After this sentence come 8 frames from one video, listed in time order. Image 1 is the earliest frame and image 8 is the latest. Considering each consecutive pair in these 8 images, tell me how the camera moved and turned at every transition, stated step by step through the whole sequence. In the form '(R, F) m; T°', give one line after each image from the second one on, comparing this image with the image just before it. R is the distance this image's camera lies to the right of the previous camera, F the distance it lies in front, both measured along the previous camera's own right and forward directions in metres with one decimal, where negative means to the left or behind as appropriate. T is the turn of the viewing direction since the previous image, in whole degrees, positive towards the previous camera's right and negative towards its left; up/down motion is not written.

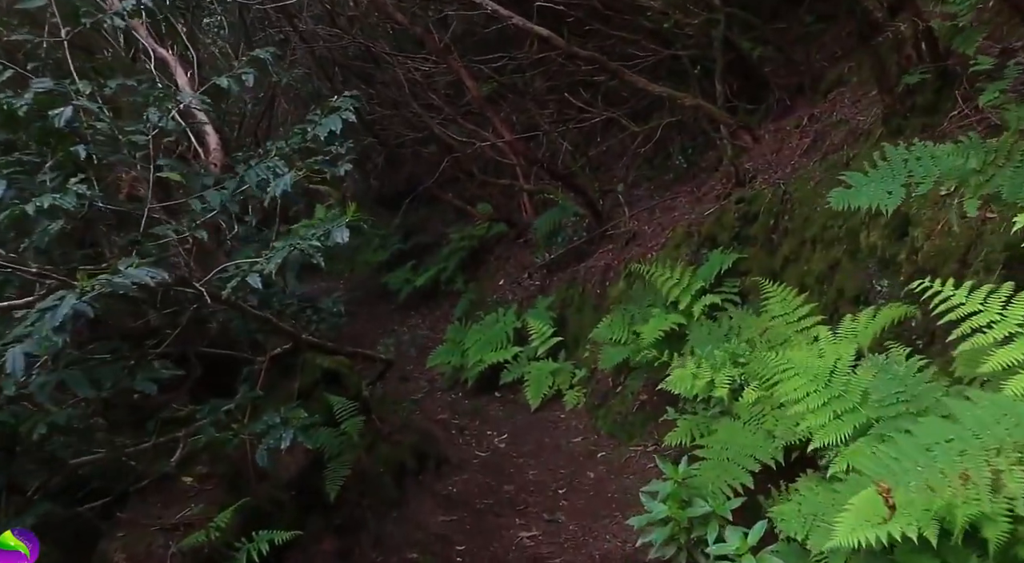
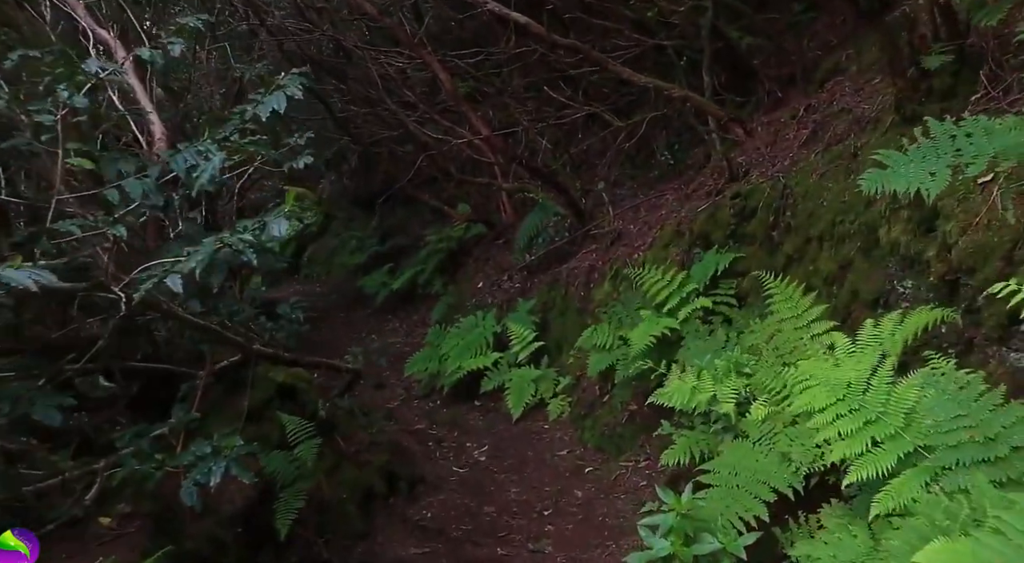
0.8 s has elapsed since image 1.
(0.0, +0.5) m; +1°
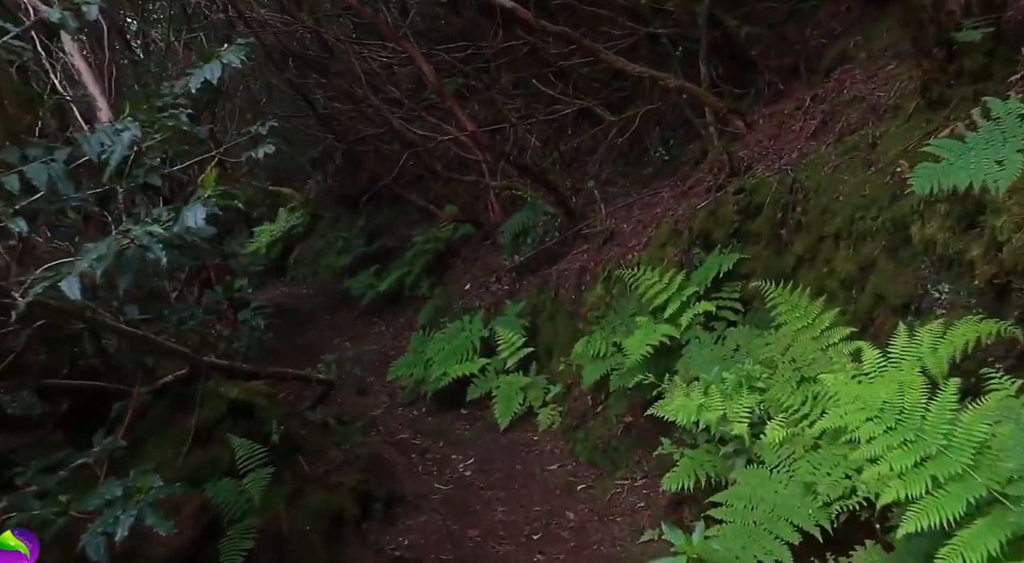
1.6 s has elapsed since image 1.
(0.0, +0.5) m; +1°
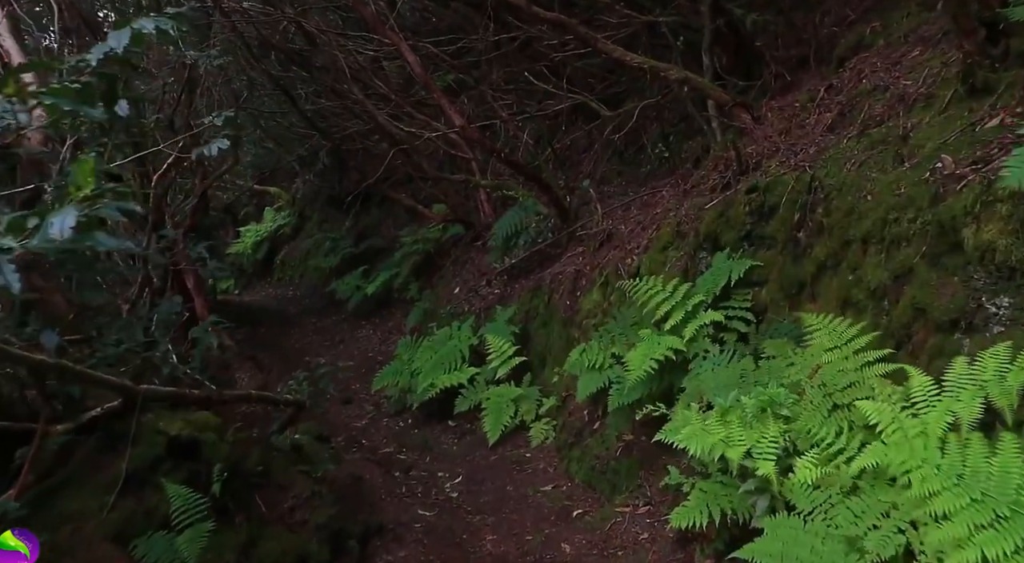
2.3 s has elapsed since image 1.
(0.0, +0.5) m; 0°
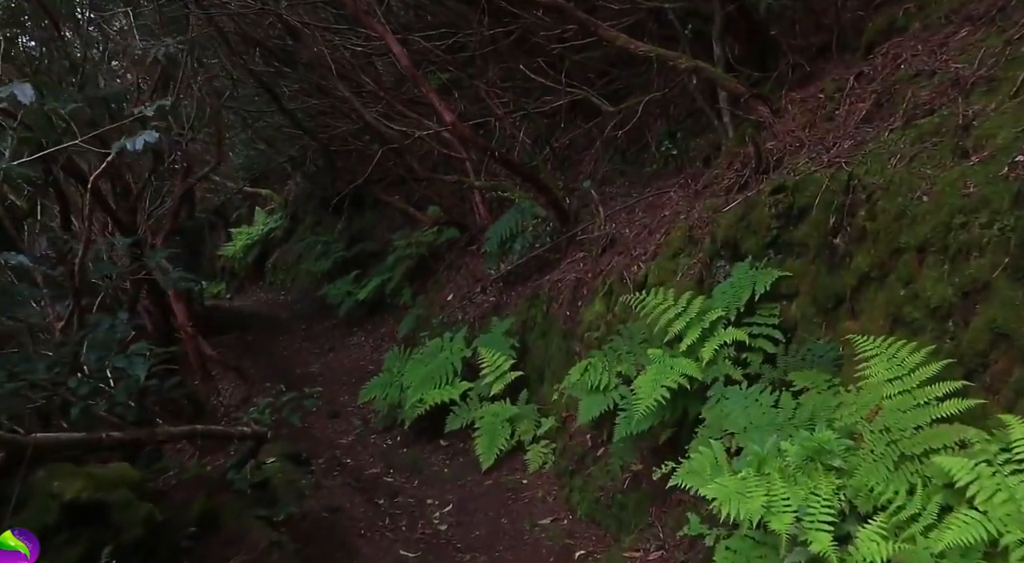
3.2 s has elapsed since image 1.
(0.0, +0.6) m; 0°
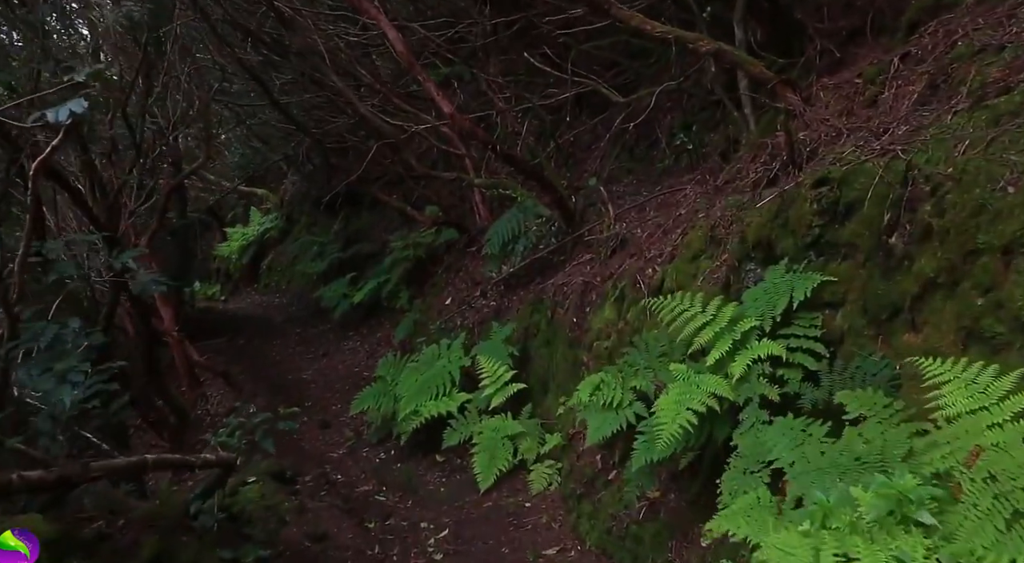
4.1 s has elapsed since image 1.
(0.0, +0.6) m; 0°
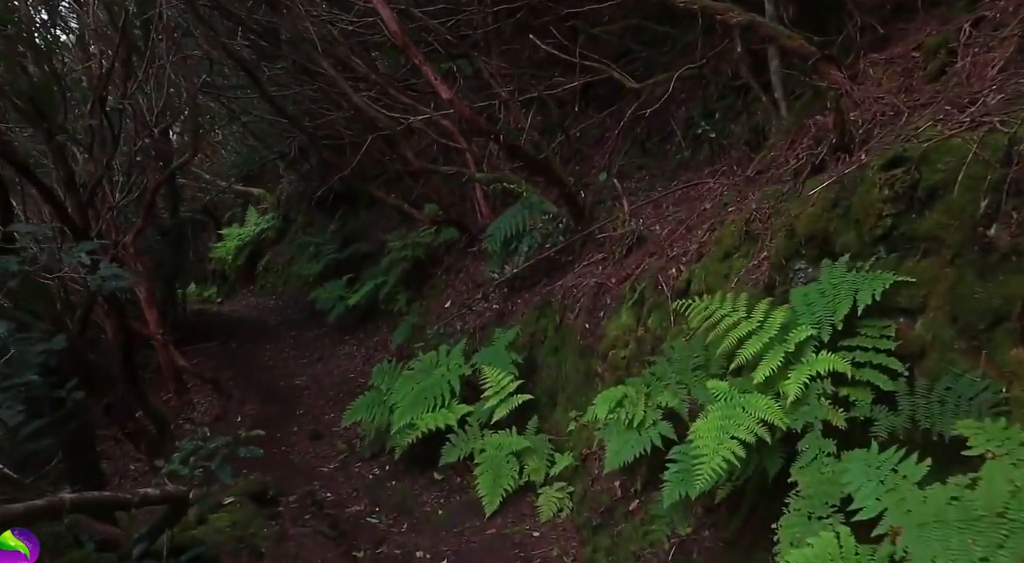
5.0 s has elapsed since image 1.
(0.0, +0.7) m; 0°
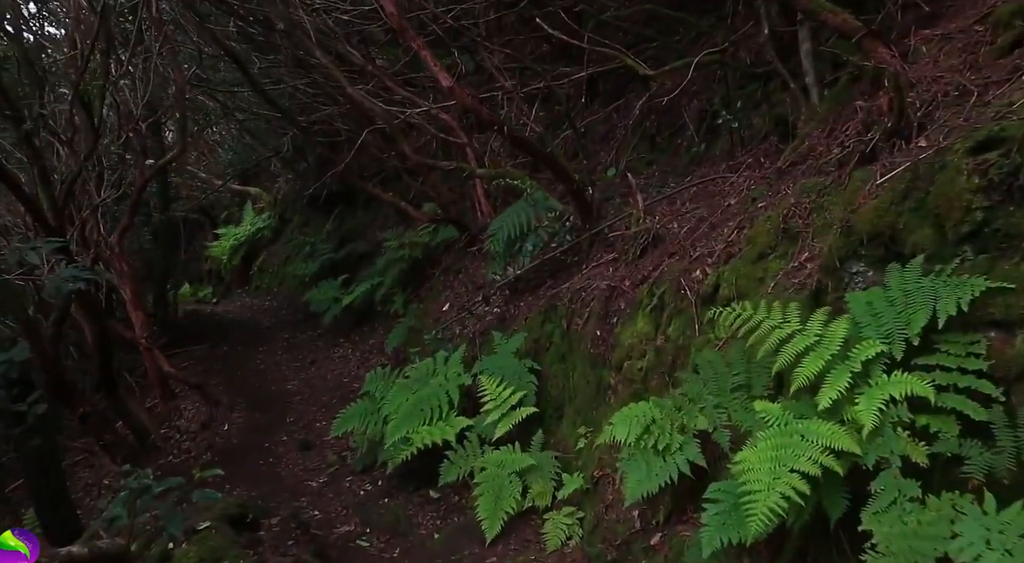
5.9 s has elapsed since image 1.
(0.0, +0.6) m; 0°
